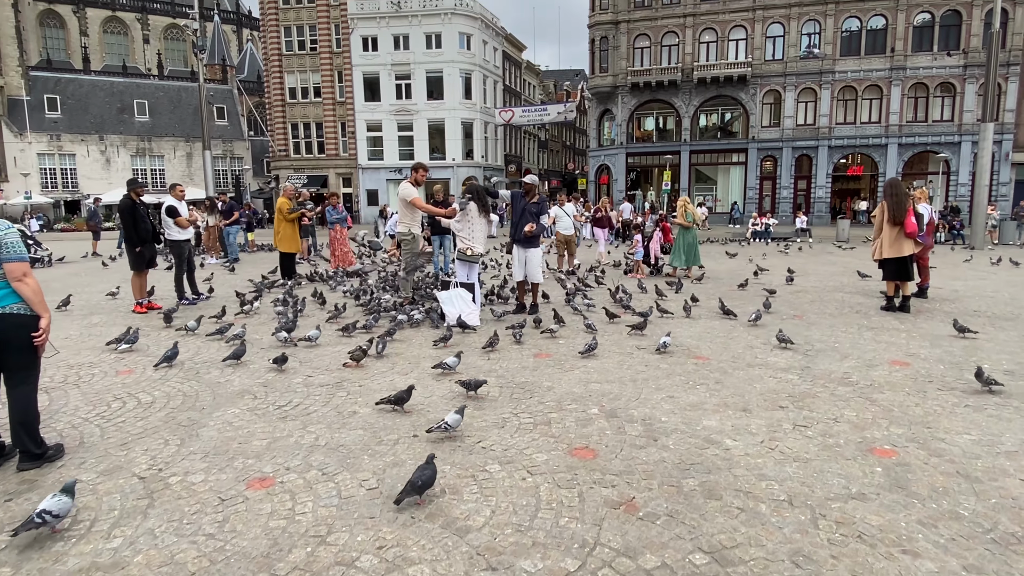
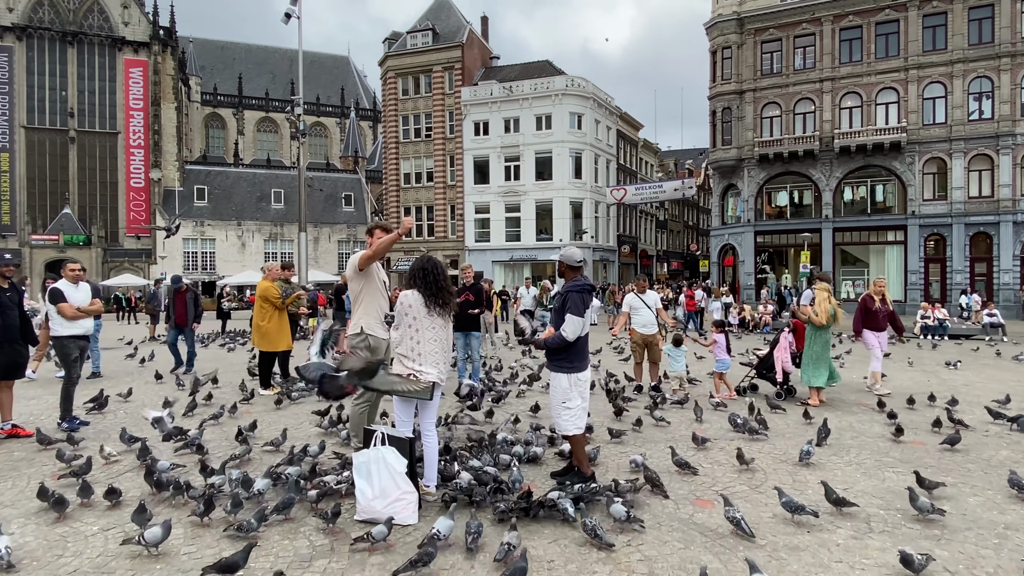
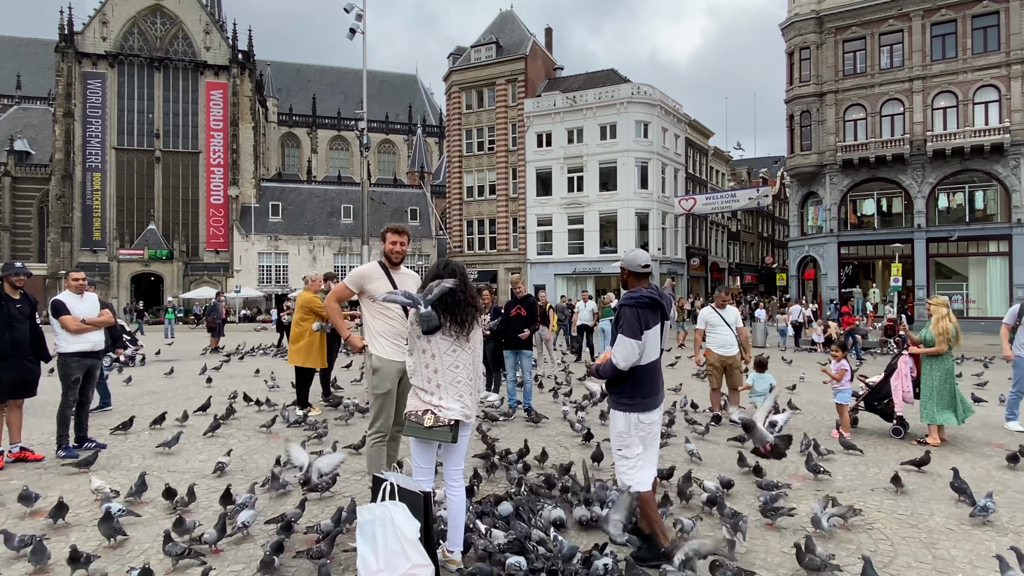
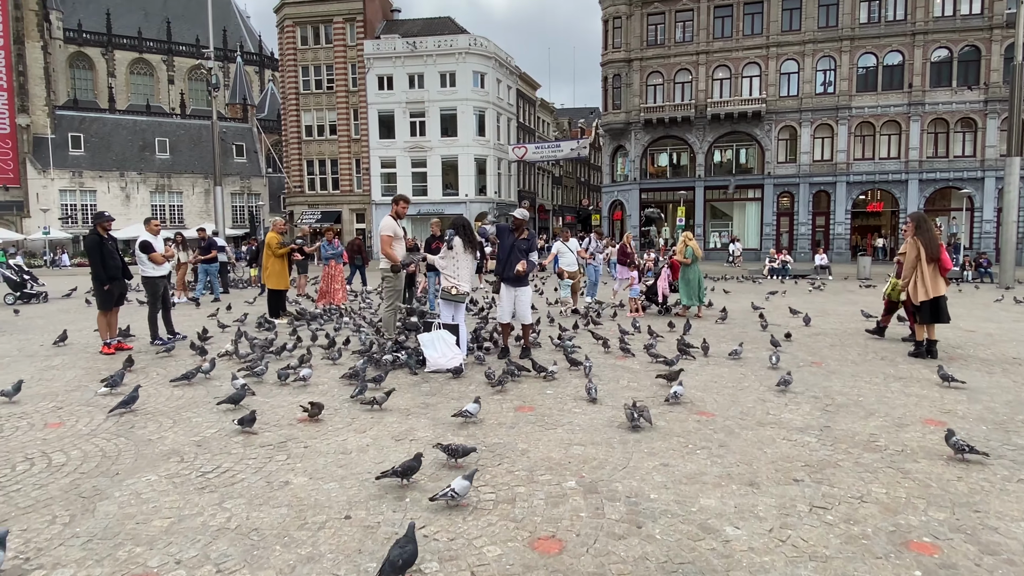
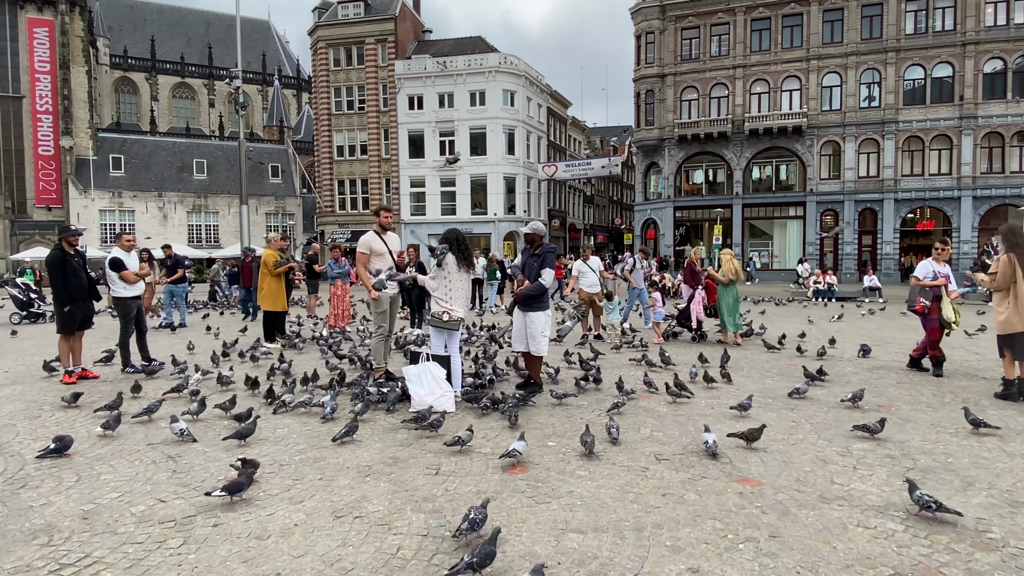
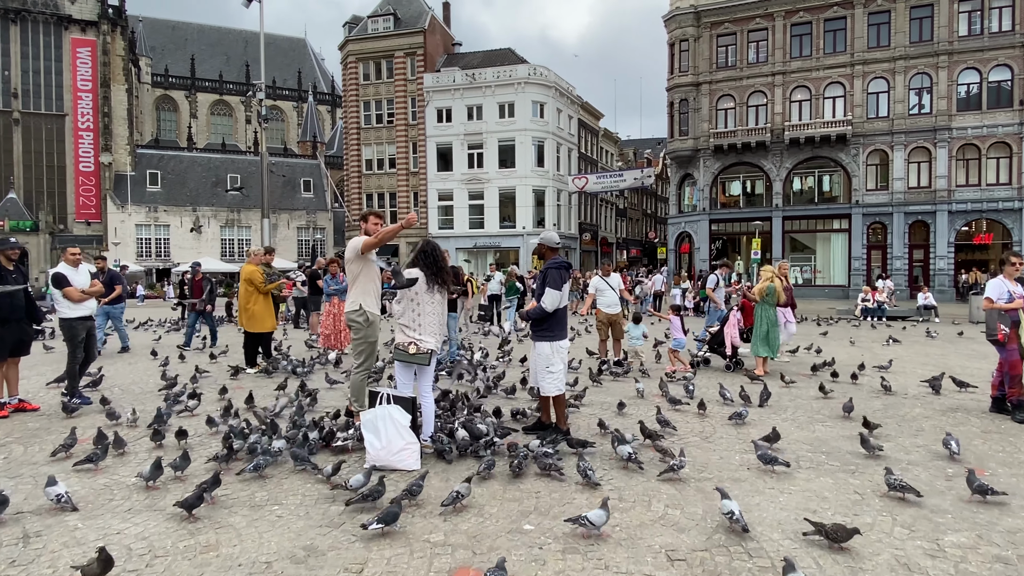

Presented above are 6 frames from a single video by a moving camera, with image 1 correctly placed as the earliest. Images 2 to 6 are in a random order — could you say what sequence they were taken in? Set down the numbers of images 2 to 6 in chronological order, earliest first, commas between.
4, 5, 6, 2, 3
